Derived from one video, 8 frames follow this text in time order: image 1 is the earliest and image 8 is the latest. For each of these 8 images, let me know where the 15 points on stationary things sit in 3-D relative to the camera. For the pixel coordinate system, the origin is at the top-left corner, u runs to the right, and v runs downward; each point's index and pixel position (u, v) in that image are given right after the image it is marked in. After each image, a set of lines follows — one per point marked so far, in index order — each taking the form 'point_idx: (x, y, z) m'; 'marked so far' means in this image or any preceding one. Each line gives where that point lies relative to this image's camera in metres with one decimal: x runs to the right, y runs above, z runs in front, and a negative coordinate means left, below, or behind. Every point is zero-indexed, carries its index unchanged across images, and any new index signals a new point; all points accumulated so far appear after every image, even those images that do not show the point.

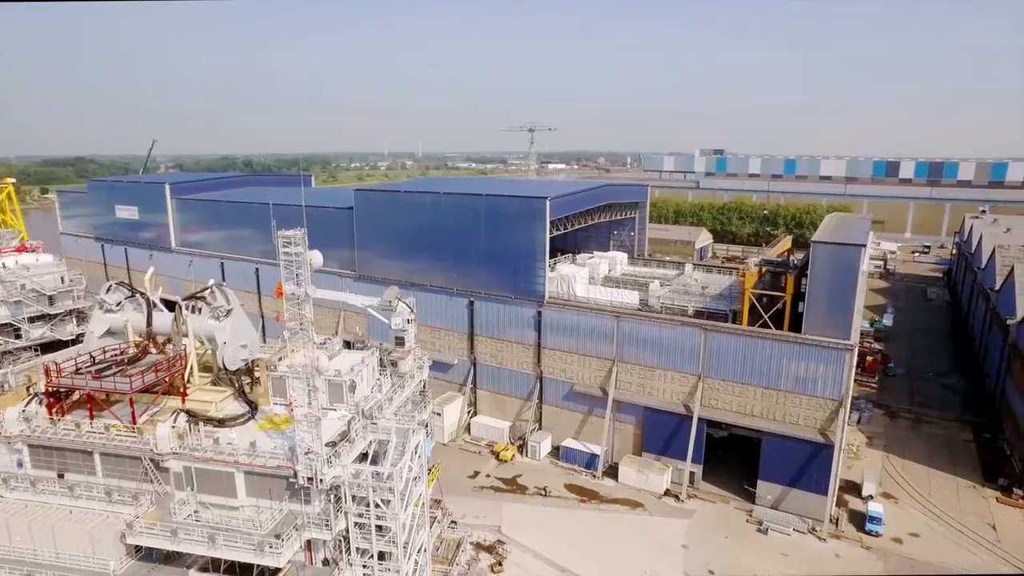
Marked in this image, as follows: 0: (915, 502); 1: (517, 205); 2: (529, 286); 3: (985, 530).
0: (+10.8, -5.7, +16.5) m
1: (+0.3, +2.6, +18.7) m
2: (+0.6, 0.0, +19.0) m
3: (+11.9, -6.1, +15.5) m
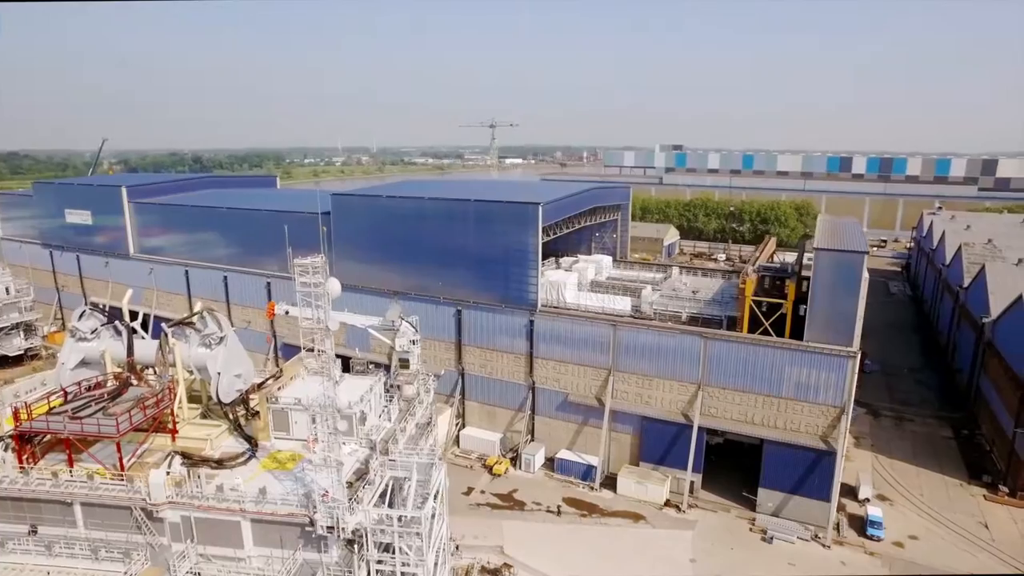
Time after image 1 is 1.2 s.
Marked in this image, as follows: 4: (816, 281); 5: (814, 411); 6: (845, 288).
0: (+10.8, -5.8, +16.7) m
1: (0.0, +2.3, +18.0) m
2: (+0.3, -0.2, +18.4) m
3: (+11.9, -6.2, +15.7) m
4: (+7.4, +0.2, +14.9) m
5: (+7.5, -3.0, +15.3) m
6: (+8.0, 0.0, +14.7) m
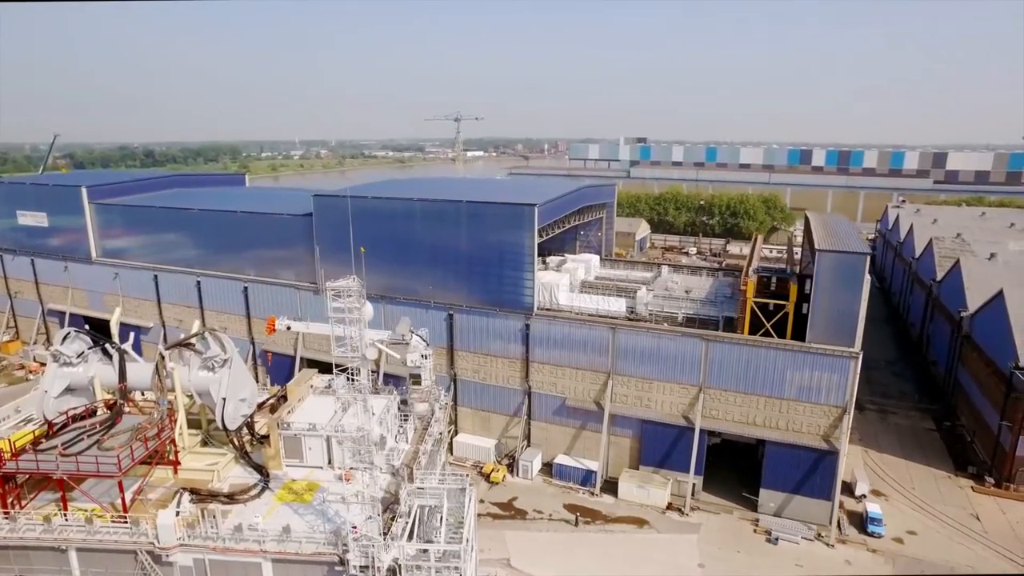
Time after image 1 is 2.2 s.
0: (+10.8, -5.8, +17.0) m
1: (-0.2, +2.2, +17.6) m
2: (+0.1, -0.3, +18.0) m
3: (+12.0, -6.1, +16.1) m
4: (+7.4, +0.1, +14.9) m
5: (+7.6, -3.1, +15.3) m
6: (+8.1, 0.0, +14.7) m
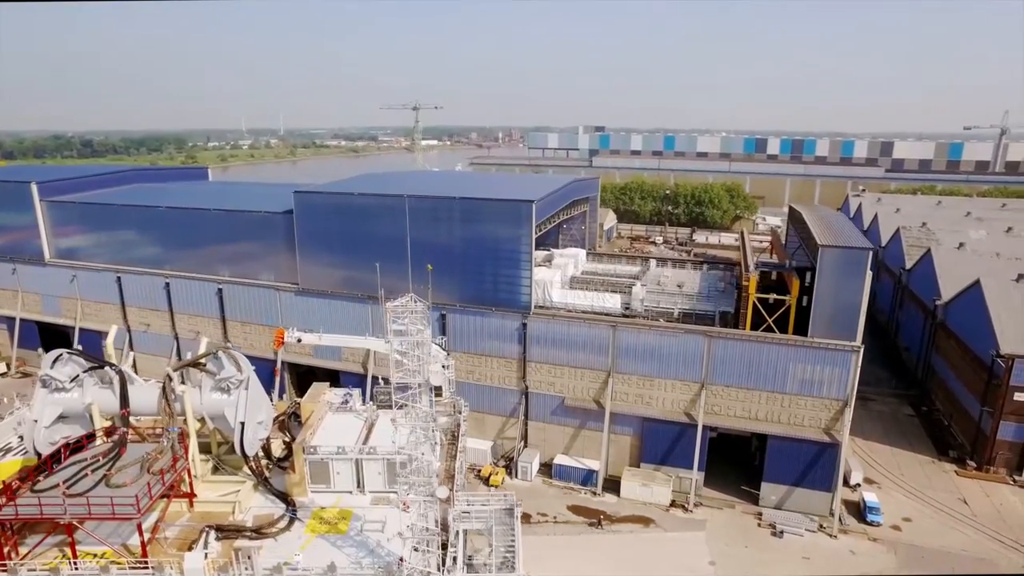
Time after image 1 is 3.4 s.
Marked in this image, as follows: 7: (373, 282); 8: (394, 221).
0: (+10.8, -5.6, +17.4) m
1: (-0.3, +2.2, +17.0) m
2: (0.0, -0.2, +17.5) m
3: (+12.1, -5.9, +16.6) m
4: (+7.5, +0.3, +15.0) m
5: (+7.7, -2.9, +15.5) m
6: (+8.2, +0.1, +14.9) m
7: (-4.2, +0.2, +18.9) m
8: (-3.5, +2.0, +18.3) m
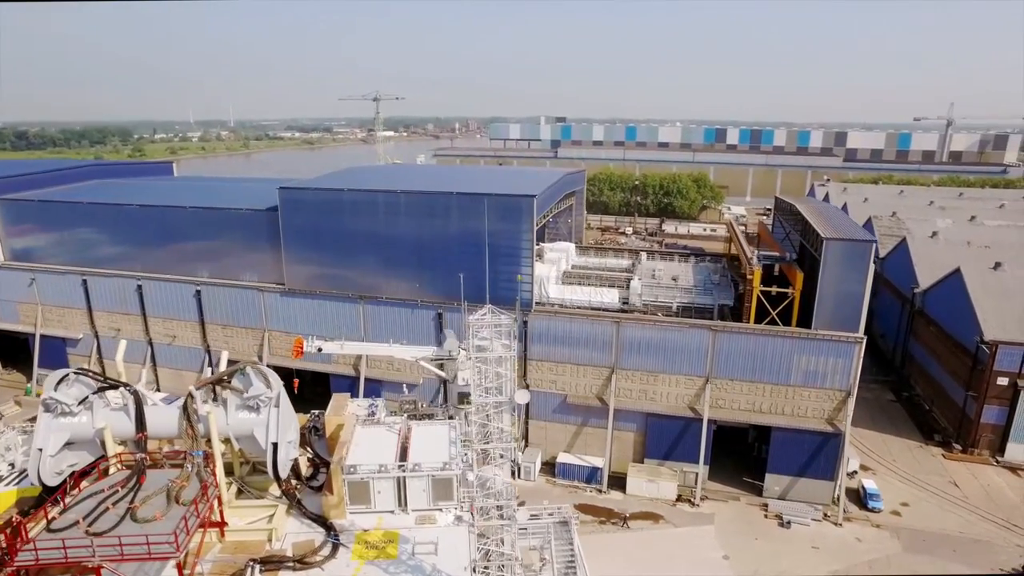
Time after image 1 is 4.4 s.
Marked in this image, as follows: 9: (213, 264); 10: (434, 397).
0: (+10.9, -5.3, +17.8) m
1: (-0.4, +2.3, +16.6) m
2: (0.0, -0.2, +17.1) m
3: (+12.2, -5.6, +17.1) m
4: (+7.6, +0.4, +15.1) m
5: (+7.8, -2.7, +15.6) m
6: (+8.3, +0.3, +15.0) m
7: (-4.3, +0.2, +18.2) m
8: (-3.6, +2.0, +17.6) m
9: (-9.7, +0.8, +19.9) m
10: (-2.3, -3.2, +18.1) m
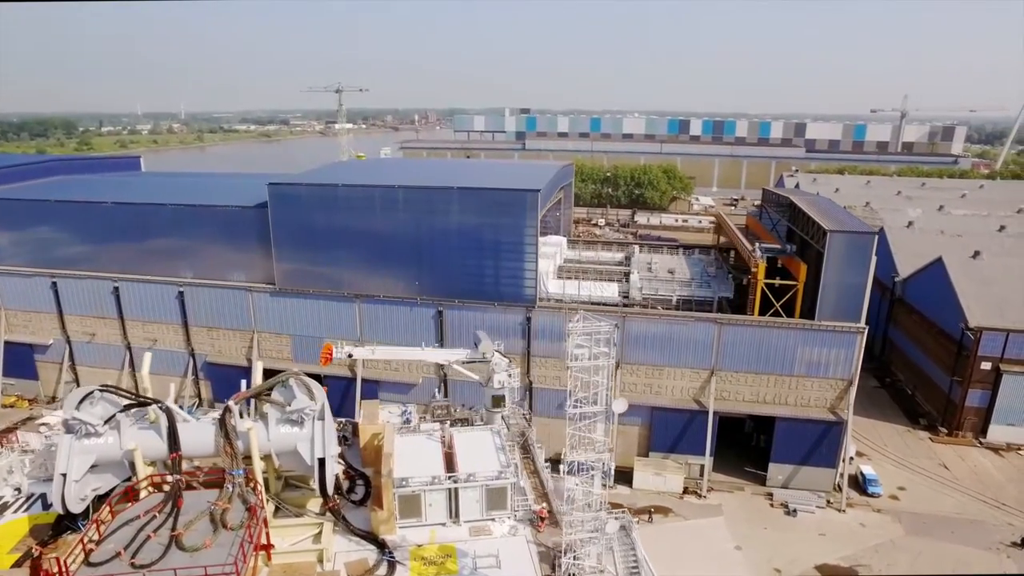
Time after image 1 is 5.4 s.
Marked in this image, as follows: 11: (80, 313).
0: (+11.0, -5.0, +18.3) m
1: (-0.3, +2.4, +16.2) m
2: (+0.1, -0.1, +16.8) m
3: (+12.3, -5.2, +17.7) m
4: (+7.8, +0.7, +15.3) m
5: (+8.0, -2.5, +15.9) m
6: (+8.5, +0.5, +15.3) m
7: (-4.3, +0.2, +17.7) m
8: (-3.6, +2.1, +17.1) m
9: (-9.8, +0.7, +19.0) m
10: (-2.3, -3.1, +17.7) m
11: (-13.8, -0.8, +19.6) m
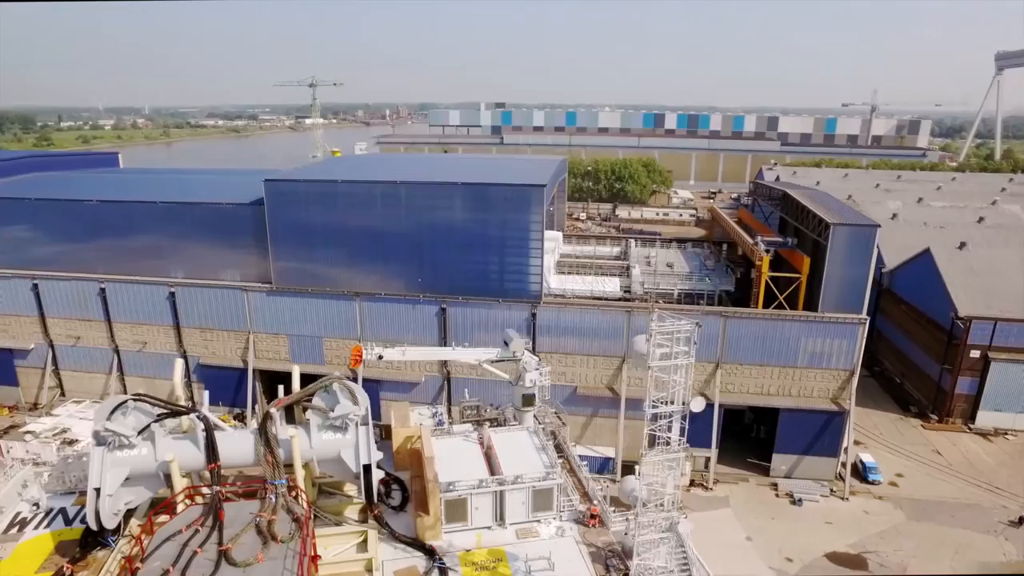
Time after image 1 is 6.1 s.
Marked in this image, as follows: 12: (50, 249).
0: (+11.1, -4.7, +18.7) m
1: (-0.2, +2.5, +16.1) m
2: (+0.2, +0.1, +16.7) m
3: (+12.5, -5.0, +18.1) m
4: (+8.0, +0.9, +15.5) m
5: (+8.2, -2.3, +16.1) m
6: (+8.7, +0.7, +15.5) m
7: (-4.3, +0.3, +17.3) m
8: (-3.5, +2.1, +16.7) m
9: (-9.8, +0.7, +18.4) m
10: (-2.2, -3.0, +17.5) m
11: (-13.7, -0.9, +18.8) m
12: (-14.3, +1.2, +19.0) m
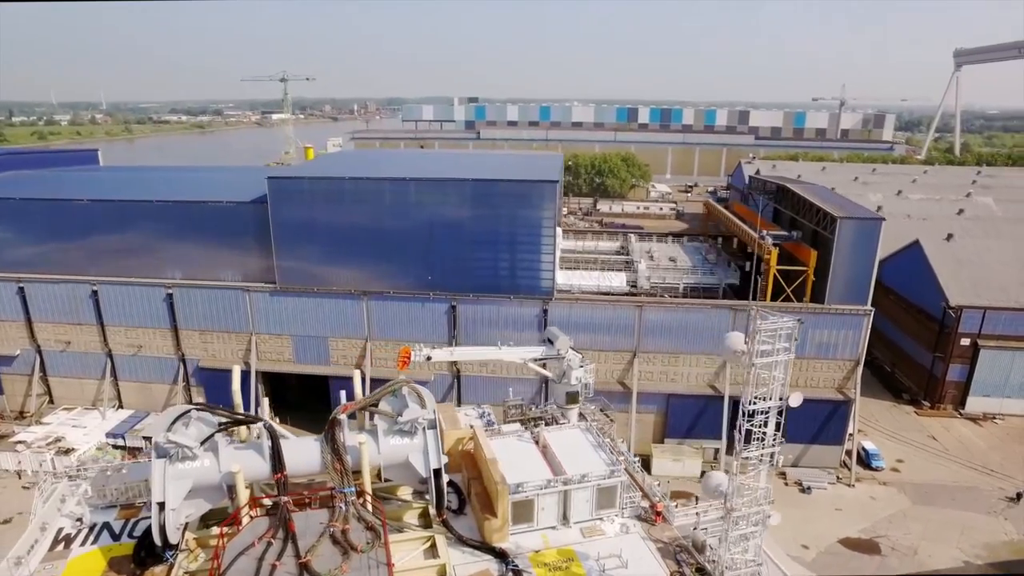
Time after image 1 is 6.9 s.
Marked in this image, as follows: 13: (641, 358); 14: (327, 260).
0: (+11.3, -4.4, +19.2) m
1: (+0.1, +2.6, +16.0) m
2: (+0.5, +0.1, +16.6) m
3: (+12.8, -4.7, +18.7) m
4: (+8.3, +1.1, +15.8) m
5: (+8.6, -2.1, +16.5) m
6: (+9.0, +0.9, +15.8) m
7: (-4.0, +0.3, +17.0) m
8: (-3.2, +2.2, +16.5) m
9: (-9.5, +0.7, +17.9) m
10: (-1.9, -2.9, +17.3) m
11: (-13.5, -1.0, +18.1) m
12: (-14.1, +1.1, +18.2) m
13: (+3.5, -1.9, +16.8) m
14: (-5.2, +0.8, +17.0) m
